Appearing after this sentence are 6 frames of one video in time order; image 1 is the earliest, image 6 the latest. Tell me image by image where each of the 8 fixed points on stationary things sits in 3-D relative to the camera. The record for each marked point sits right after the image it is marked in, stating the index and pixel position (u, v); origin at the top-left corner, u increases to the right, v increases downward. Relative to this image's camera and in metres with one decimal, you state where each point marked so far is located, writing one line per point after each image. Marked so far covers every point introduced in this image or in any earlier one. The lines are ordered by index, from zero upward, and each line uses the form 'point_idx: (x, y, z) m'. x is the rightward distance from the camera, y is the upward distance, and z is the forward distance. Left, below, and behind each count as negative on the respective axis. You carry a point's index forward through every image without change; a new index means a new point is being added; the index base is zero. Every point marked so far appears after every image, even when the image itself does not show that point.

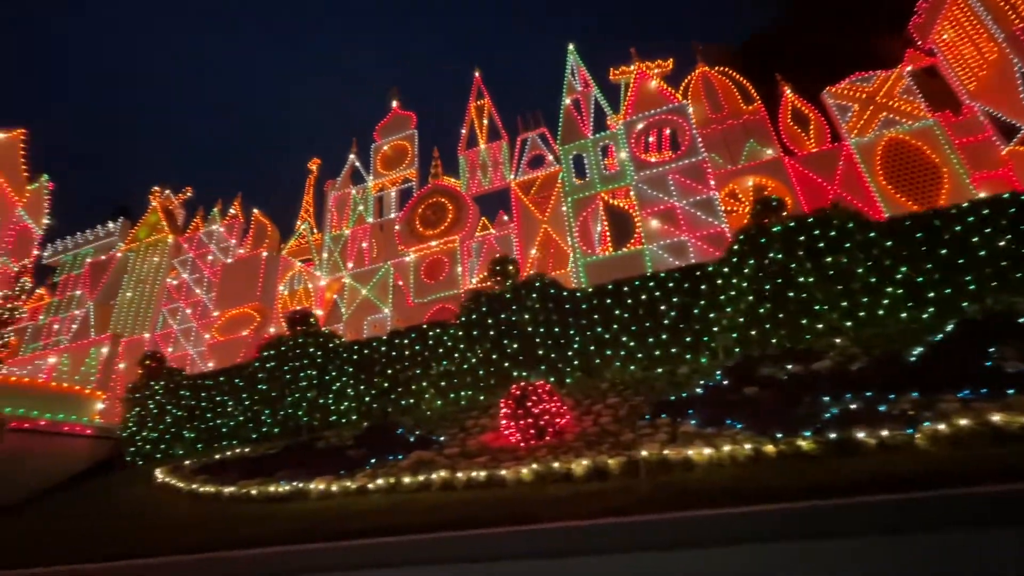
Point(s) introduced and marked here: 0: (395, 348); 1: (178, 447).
0: (-2.2, -1.2, +9.2) m
1: (-7.2, -3.4, +10.3) m
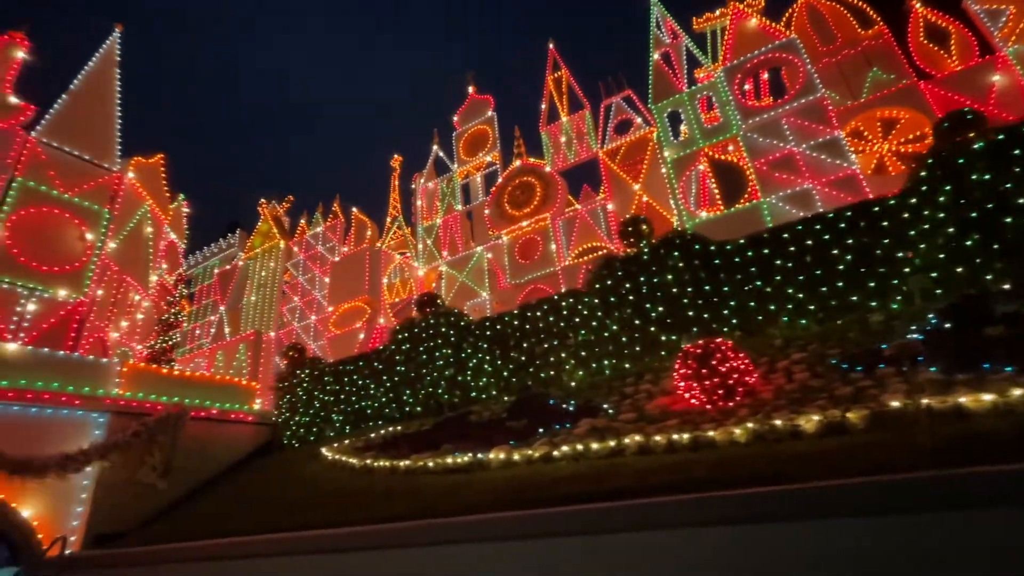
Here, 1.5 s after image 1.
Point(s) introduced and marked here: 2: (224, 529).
0: (+0.3, -0.7, +9.1) m
1: (-4.2, -3.3, +11.0) m
2: (-4.2, -3.6, +7.3) m
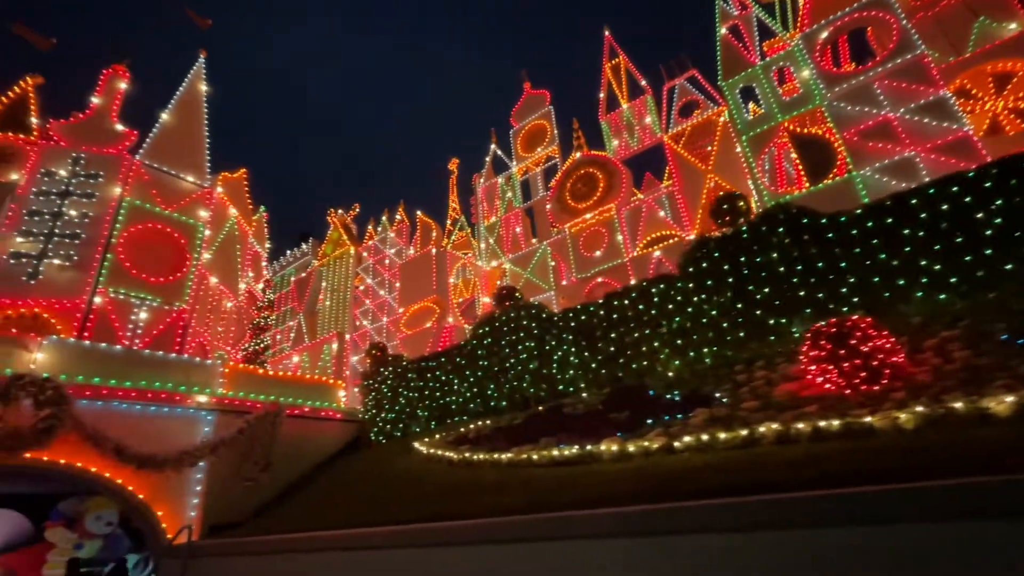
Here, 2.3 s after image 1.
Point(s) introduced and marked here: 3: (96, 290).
0: (+1.9, -0.4, +8.7) m
1: (-2.3, -3.2, +11.2) m
2: (-2.7, -3.6, +7.4) m
3: (-10.8, -0.1, +12.5) m
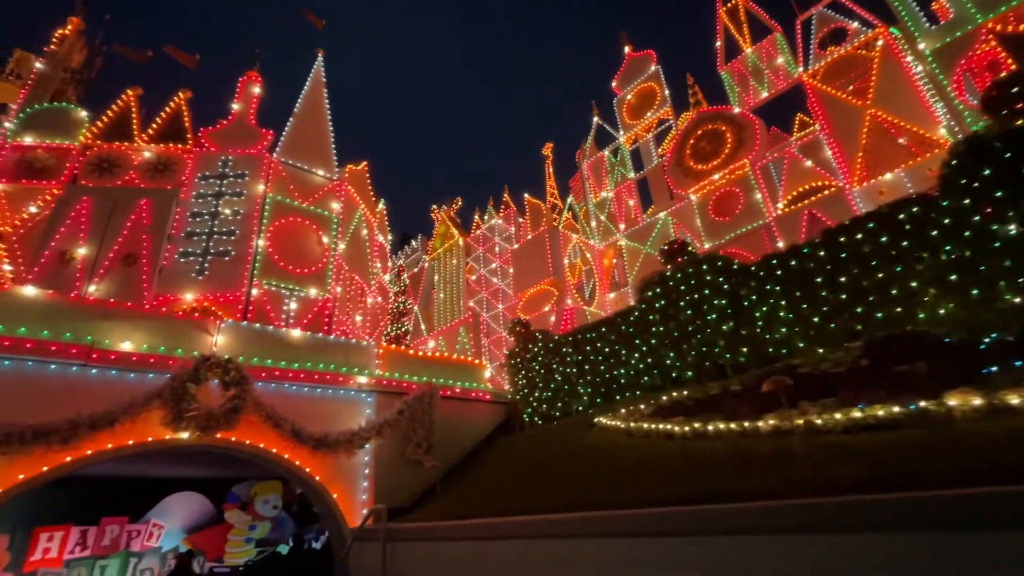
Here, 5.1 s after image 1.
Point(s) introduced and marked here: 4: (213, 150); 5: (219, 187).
0: (+4.8, +0.6, +6.9) m
1: (+1.4, -2.5, +10.2) m
2: (+0.3, -3.0, +6.6) m
3: (-7.0, +0.1, +13.0) m
4: (-8.9, +4.1, +14.3) m
5: (-8.4, +2.9, +13.7) m
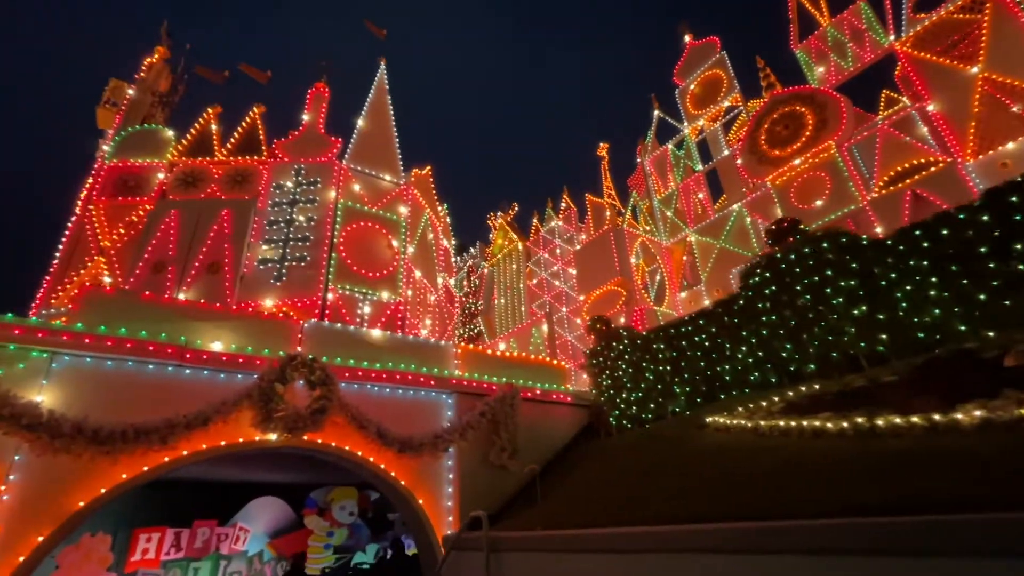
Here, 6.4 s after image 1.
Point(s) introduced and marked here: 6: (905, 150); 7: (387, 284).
0: (+6.1, +0.9, +5.8) m
1: (+3.1, -2.2, +9.3) m
2: (+1.6, -2.7, +5.8) m
3: (-5.0, 0.0, +13.0) m
4: (-6.9, +3.9, +14.6) m
5: (-6.4, +2.7, +14.0) m
6: (+11.1, +4.0, +12.7) m
7: (-3.6, +0.1, +14.0) m
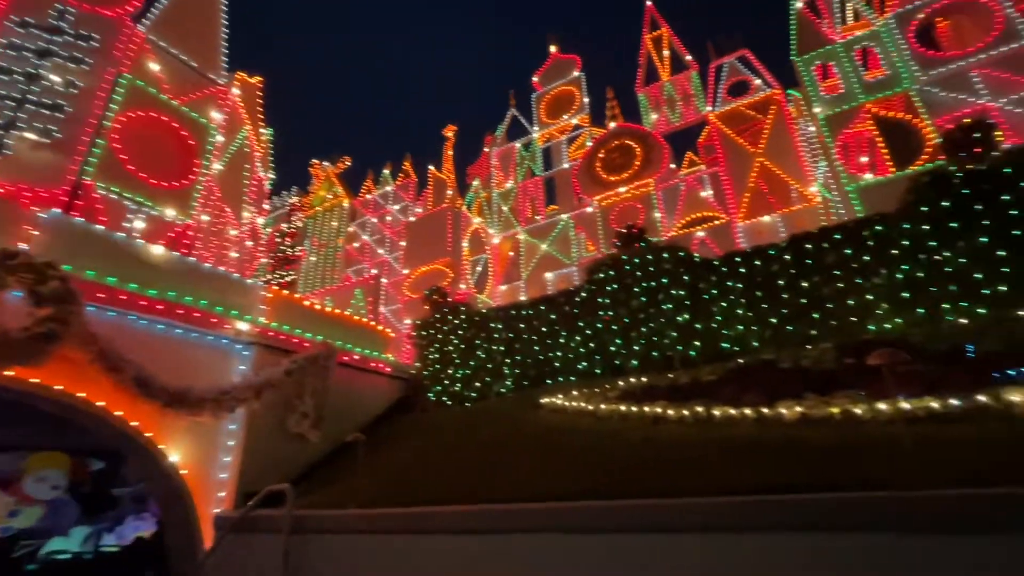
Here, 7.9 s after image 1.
0: (+4.4, +0.5, +7.1) m
1: (-0.3, -1.9, +9.2) m
2: (-0.4, -2.3, +5.4) m
3: (-8.6, +2.1, +9.5) m
4: (-10.1, +6.4, +10.3) m
5: (-9.6, +5.1, +9.9) m
6: (+7.0, +3.0, +15.5) m
7: (-7.6, +2.0, +10.9) m
